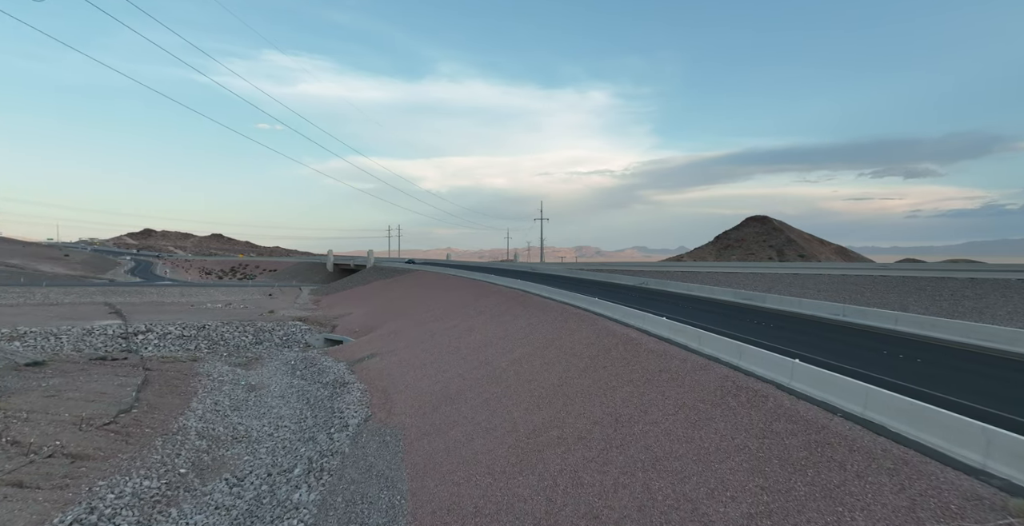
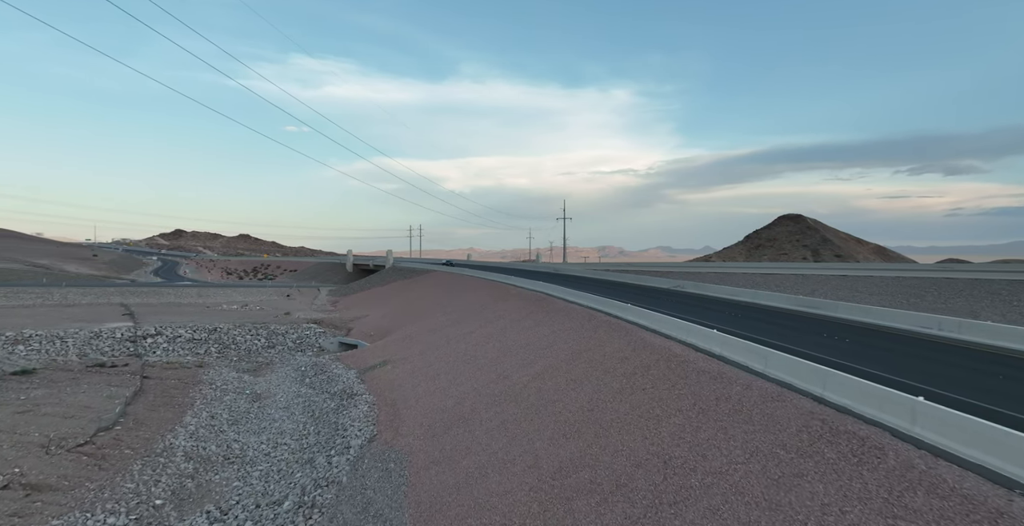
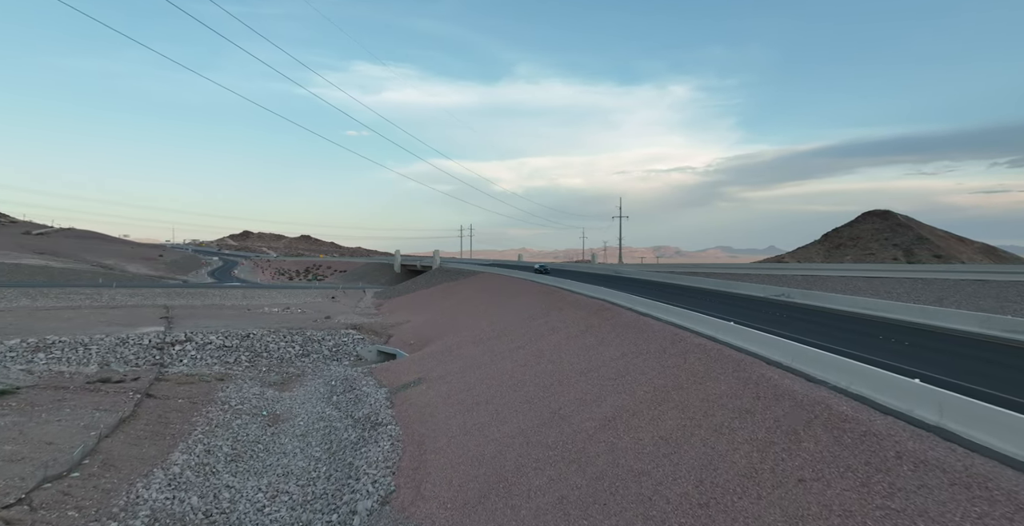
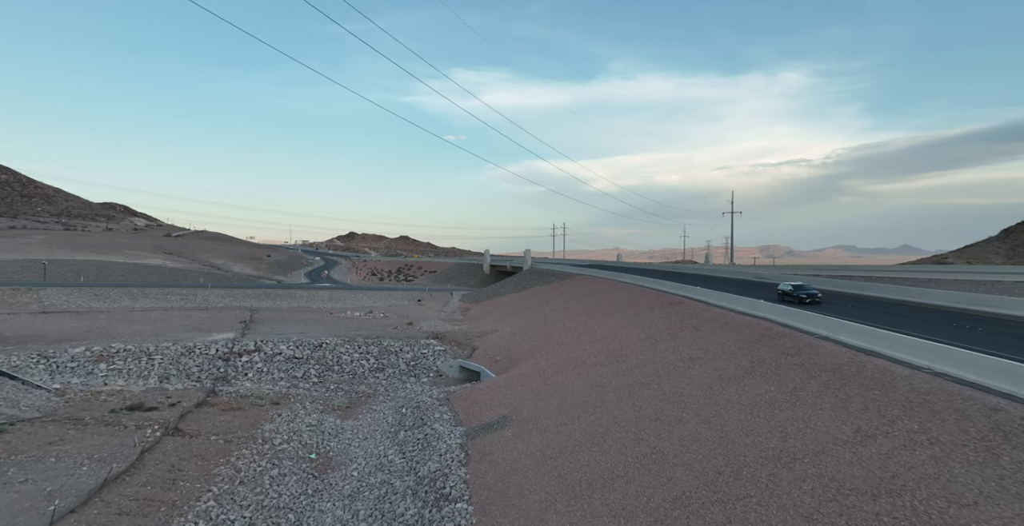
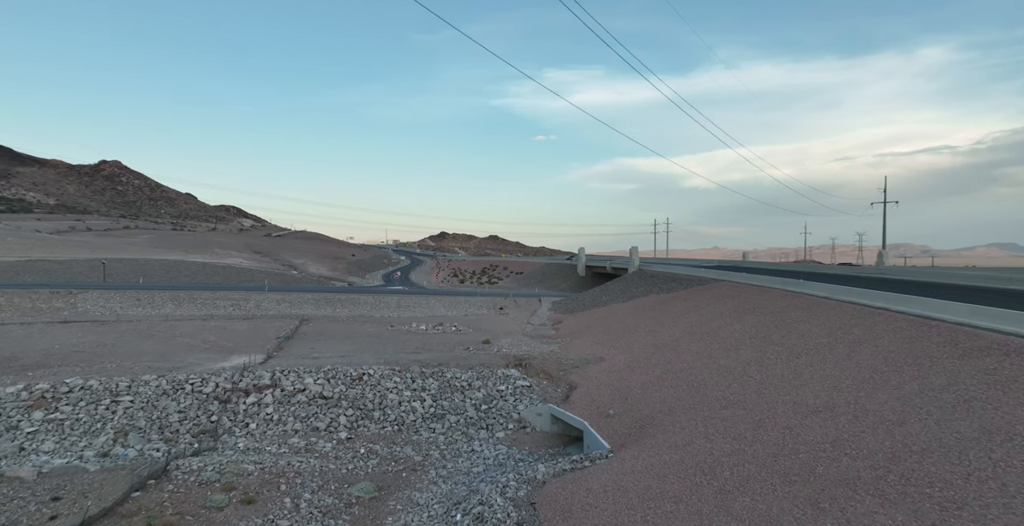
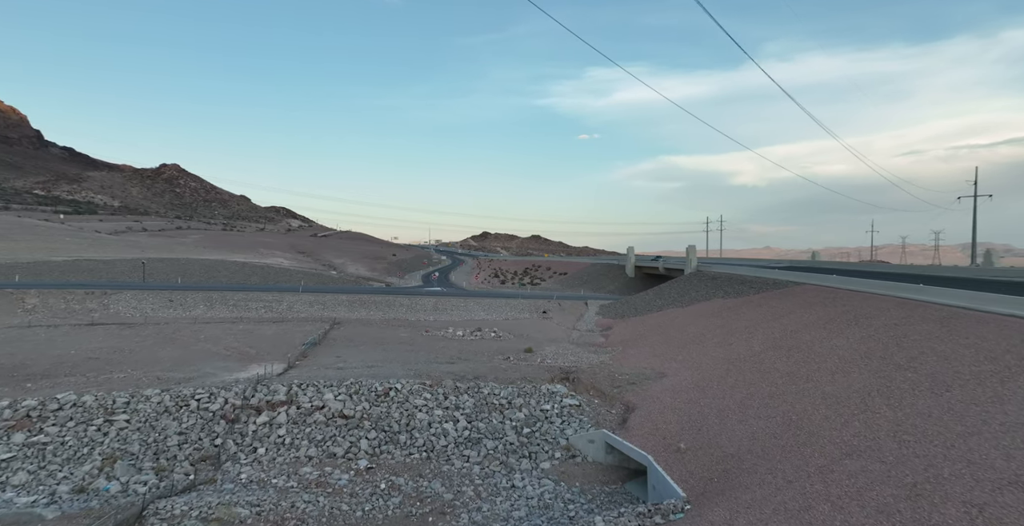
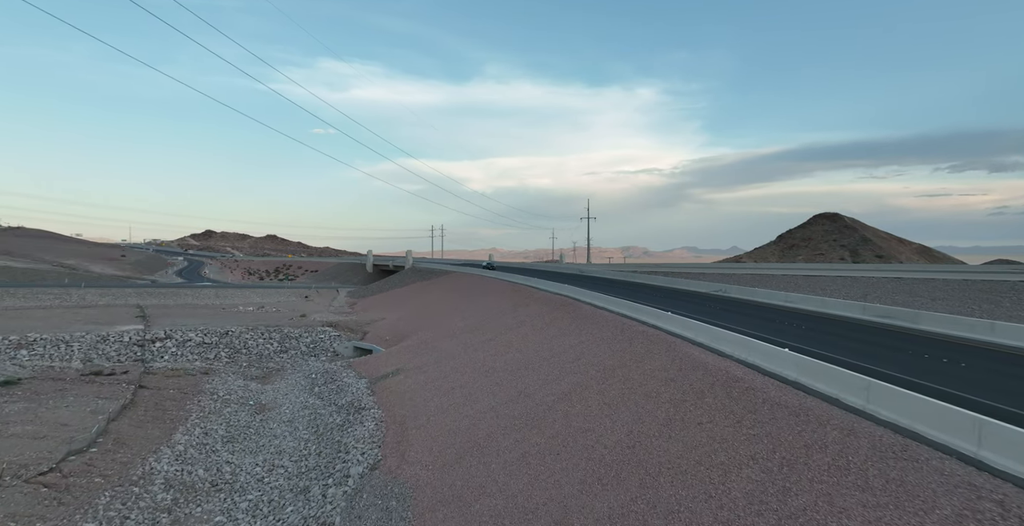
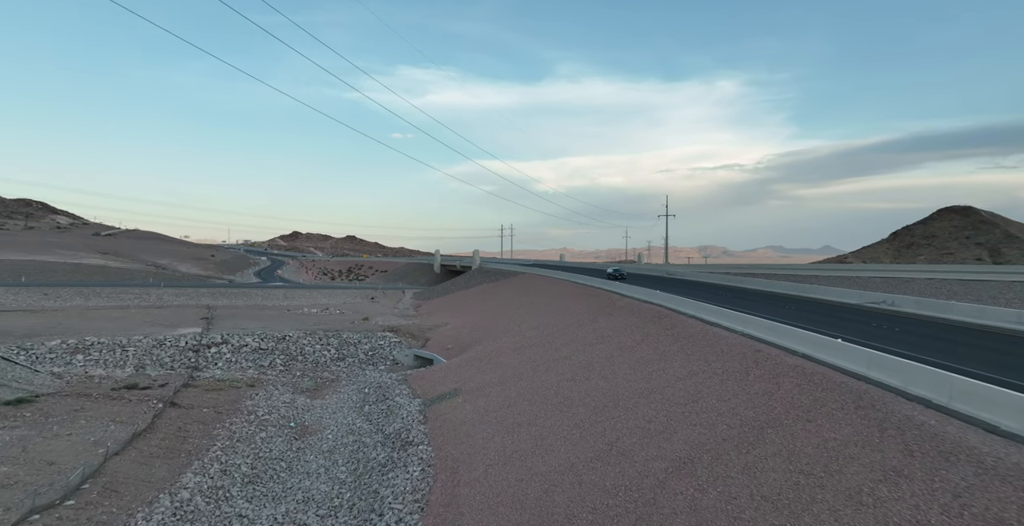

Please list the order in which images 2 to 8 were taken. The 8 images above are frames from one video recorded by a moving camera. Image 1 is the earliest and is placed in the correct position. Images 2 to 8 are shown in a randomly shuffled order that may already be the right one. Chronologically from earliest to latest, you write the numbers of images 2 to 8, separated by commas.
2, 7, 3, 8, 4, 5, 6
